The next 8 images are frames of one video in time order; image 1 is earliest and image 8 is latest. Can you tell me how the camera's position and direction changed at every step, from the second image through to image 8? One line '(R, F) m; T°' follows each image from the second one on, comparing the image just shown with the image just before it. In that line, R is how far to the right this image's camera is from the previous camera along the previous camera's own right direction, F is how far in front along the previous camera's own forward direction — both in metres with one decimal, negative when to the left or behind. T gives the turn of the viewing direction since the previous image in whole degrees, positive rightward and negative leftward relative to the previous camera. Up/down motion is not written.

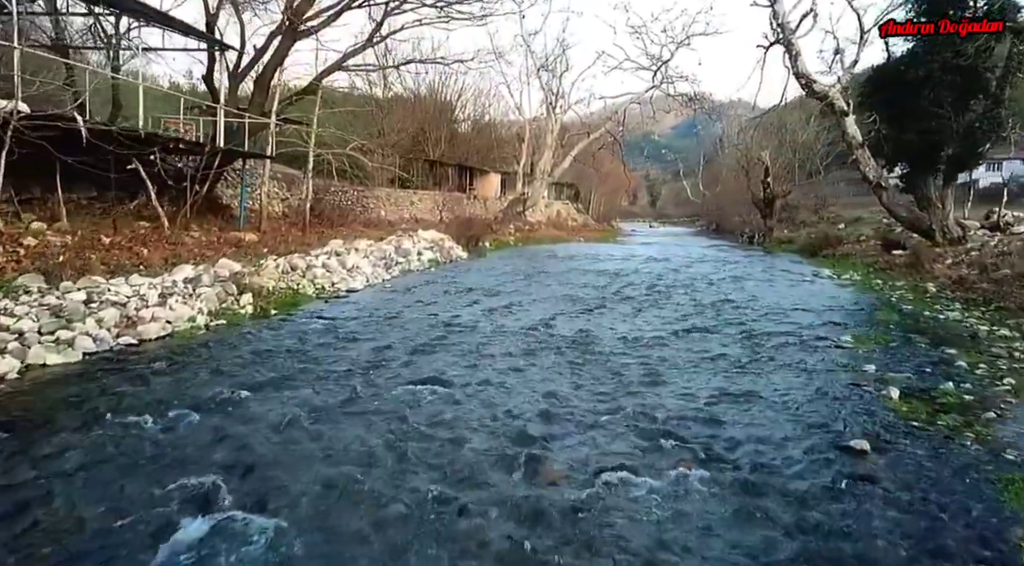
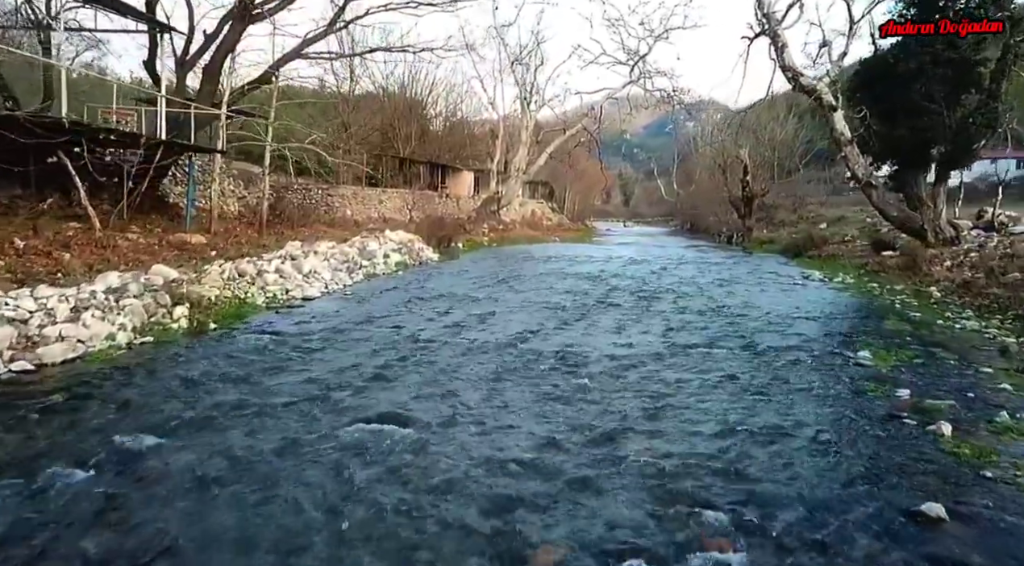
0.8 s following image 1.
(0.0, +1.4) m; +2°
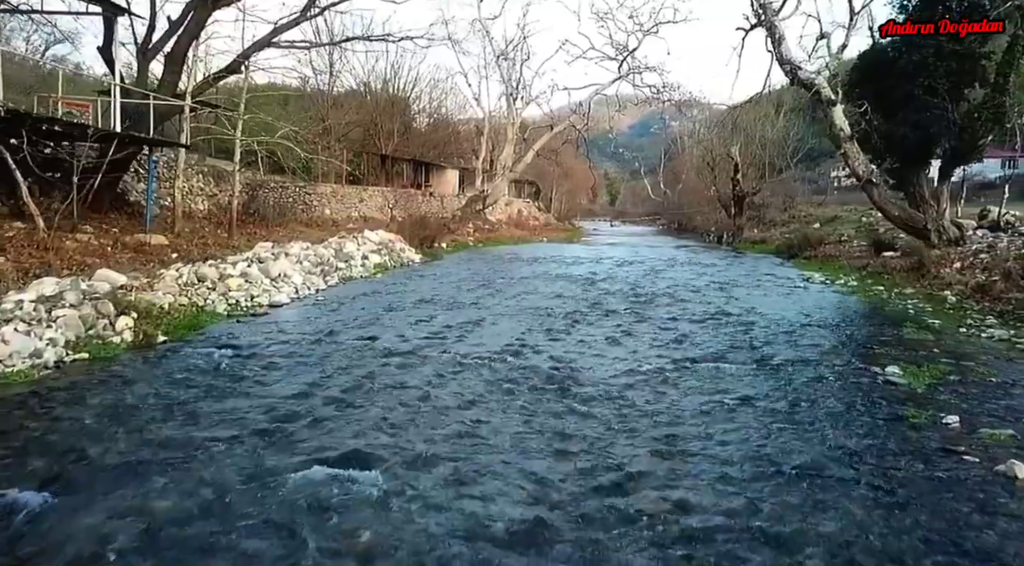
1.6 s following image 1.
(0.0, +1.1) m; +1°
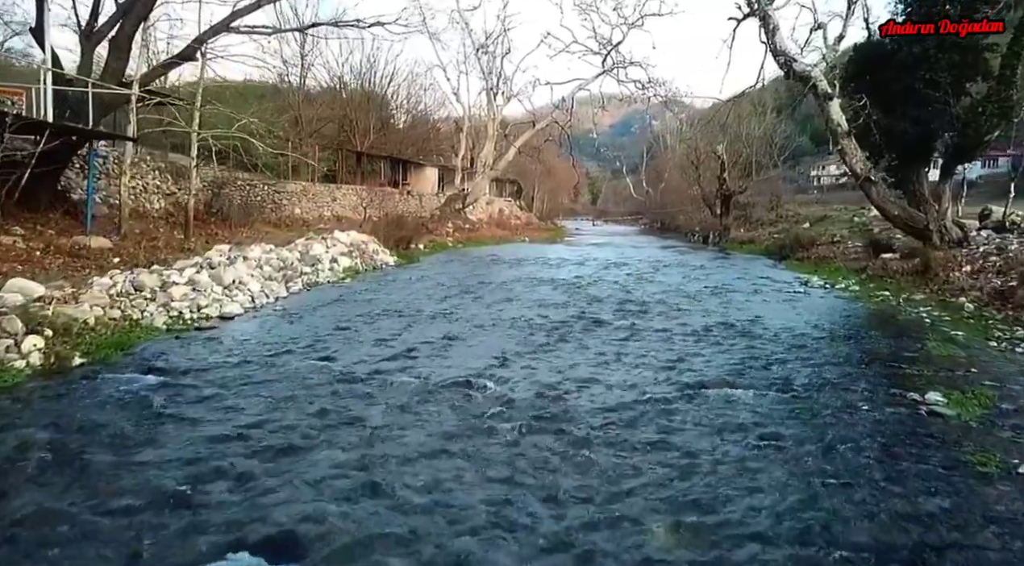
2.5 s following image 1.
(0.0, +1.3) m; +1°
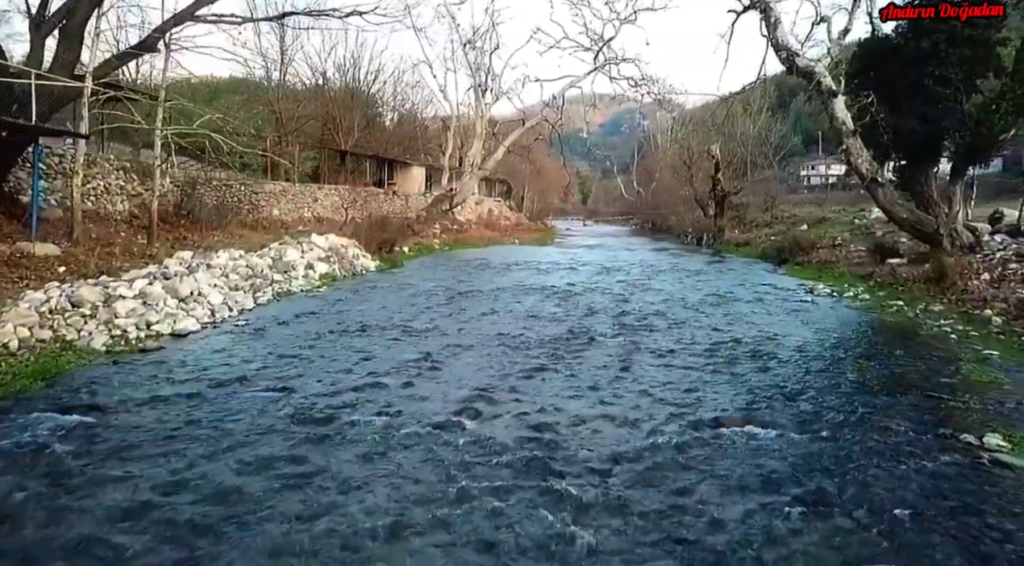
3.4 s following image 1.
(+0.1, +1.2) m; +1°
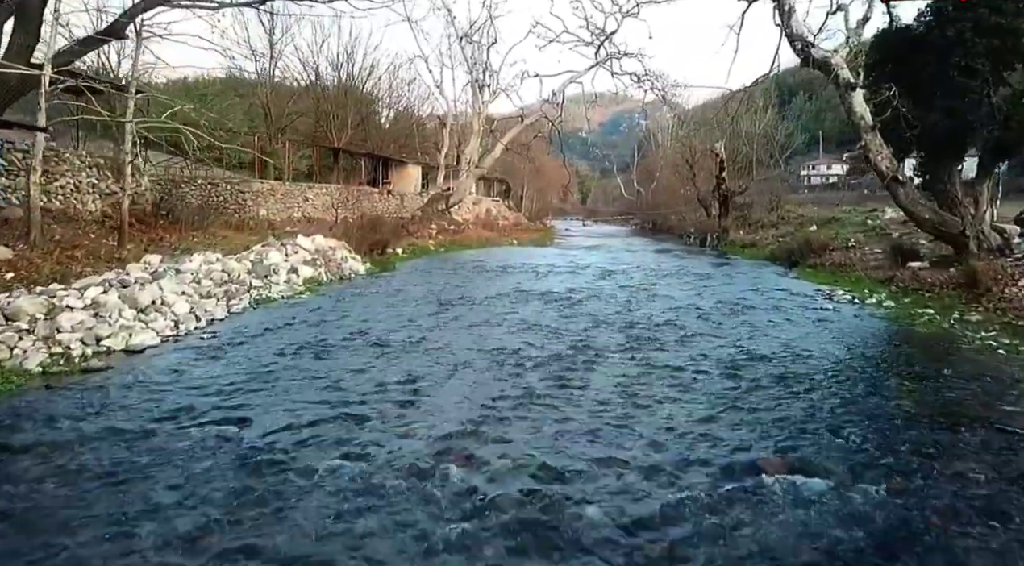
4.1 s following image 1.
(0.0, +1.2) m; 0°
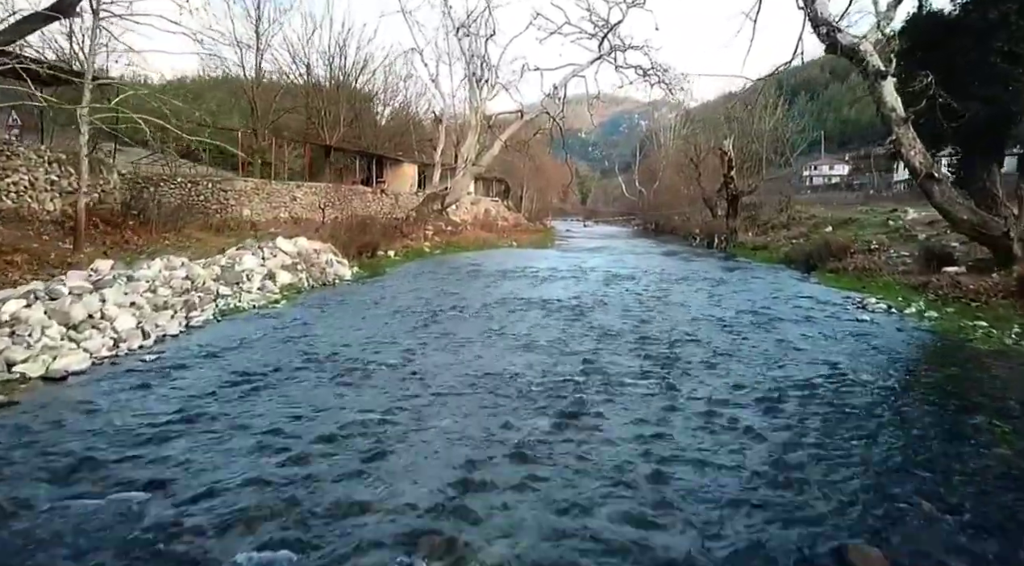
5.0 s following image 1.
(0.0, +1.6) m; 0°
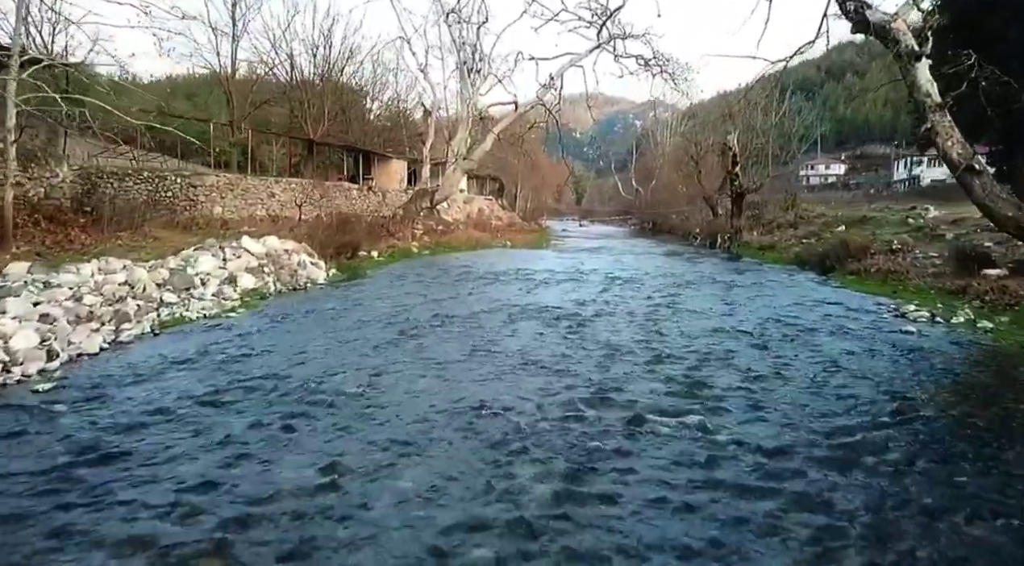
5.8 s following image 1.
(0.0, +1.8) m; 0°
